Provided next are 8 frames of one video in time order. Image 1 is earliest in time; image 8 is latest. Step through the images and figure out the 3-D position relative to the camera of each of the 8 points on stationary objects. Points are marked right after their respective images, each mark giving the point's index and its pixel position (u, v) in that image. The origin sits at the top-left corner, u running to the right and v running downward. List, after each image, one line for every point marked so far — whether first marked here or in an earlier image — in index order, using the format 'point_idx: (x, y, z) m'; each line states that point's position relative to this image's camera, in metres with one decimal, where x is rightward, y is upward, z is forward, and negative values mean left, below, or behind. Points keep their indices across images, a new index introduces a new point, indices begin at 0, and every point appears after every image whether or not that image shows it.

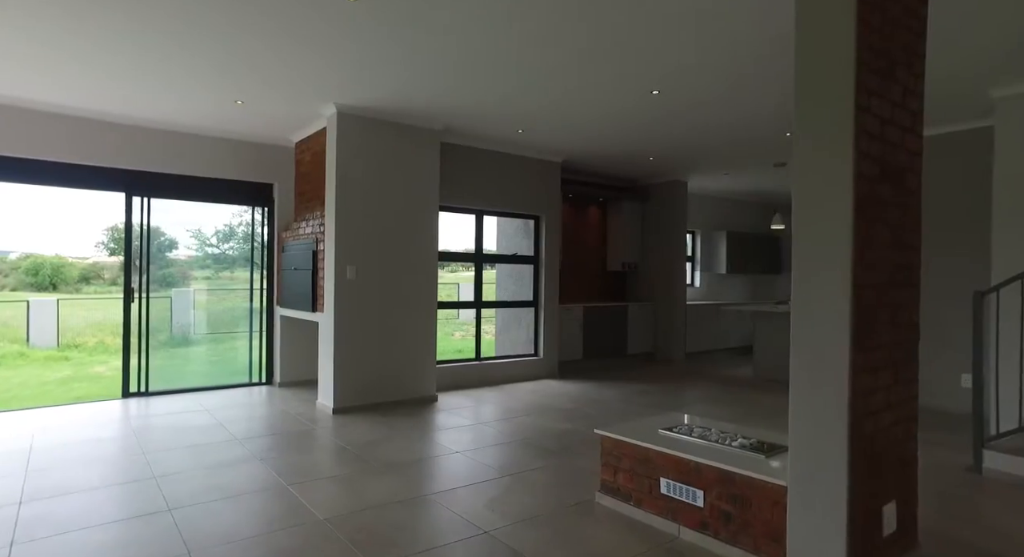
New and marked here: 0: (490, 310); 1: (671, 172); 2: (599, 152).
0: (-0.3, -0.4, +7.4) m
1: (+2.3, +1.6, +8.7) m
2: (+1.1, +1.6, +7.7) m
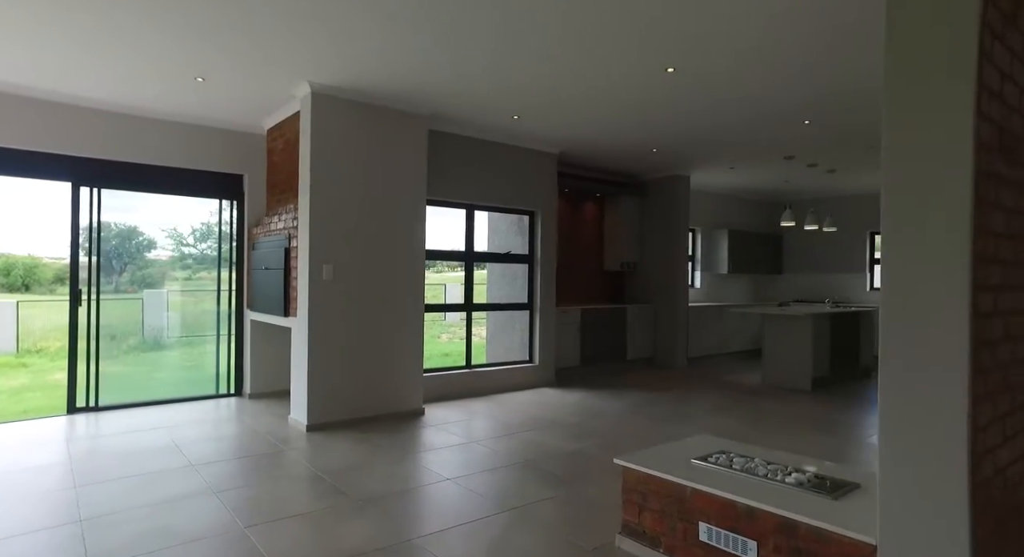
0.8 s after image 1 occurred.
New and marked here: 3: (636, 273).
0: (-0.4, -0.4, +6.9) m
1: (+2.2, +1.6, +8.2) m
2: (+1.1, +1.6, +7.2) m
3: (+1.9, +0.1, +9.0) m
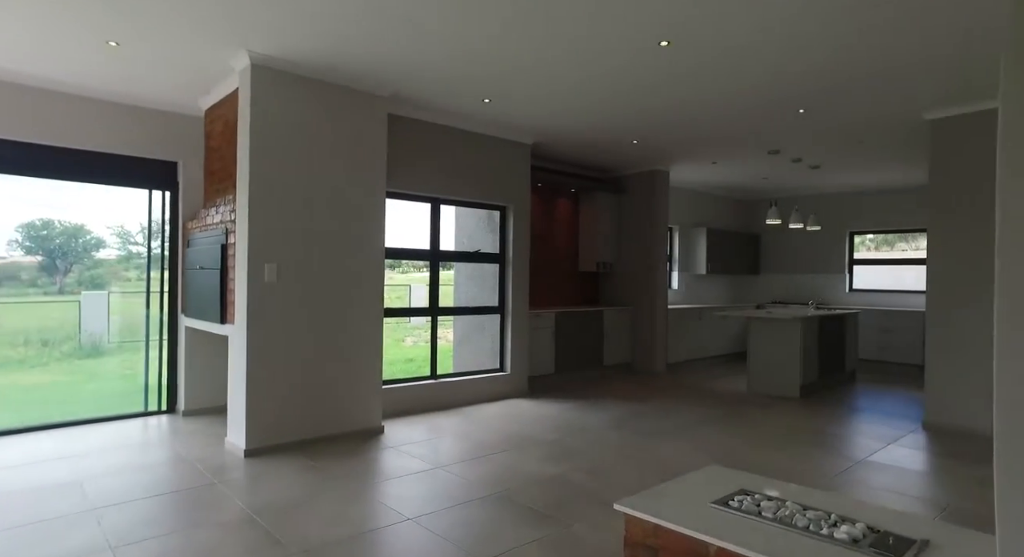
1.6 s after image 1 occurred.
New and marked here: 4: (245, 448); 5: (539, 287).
0: (-0.7, -0.4, +6.3) m
1: (+1.8, +1.6, +7.7) m
2: (+0.7, +1.6, +6.7) m
3: (+1.5, +0.1, +8.5) m
4: (-1.9, -1.2, +4.2) m
5: (+0.4, -0.1, +7.9) m
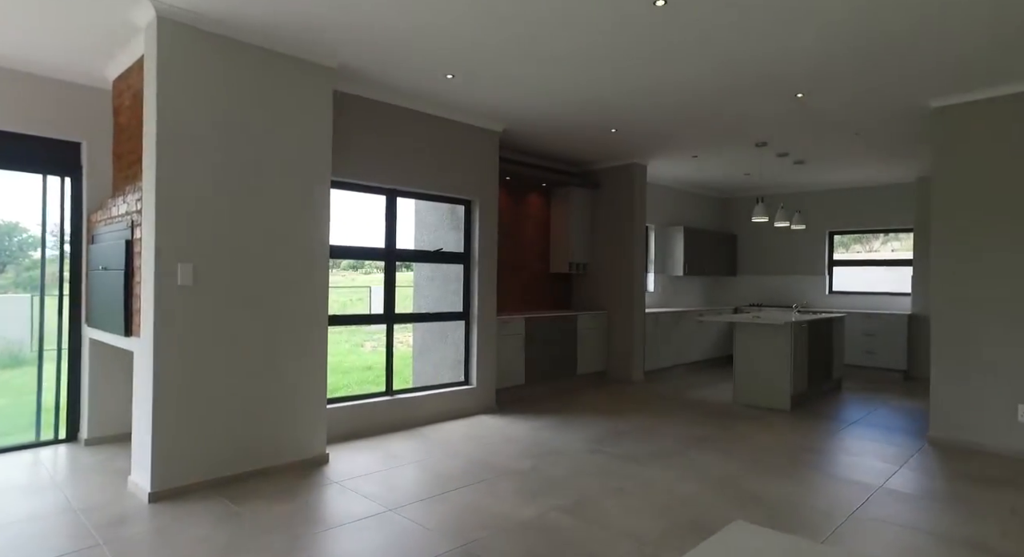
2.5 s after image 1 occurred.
0: (-1.0, -0.4, +5.6) m
1: (+1.4, +1.5, +7.2) m
2: (+0.4, +1.6, +6.0) m
3: (+1.0, 0.0, +7.9) m
4: (-2.1, -1.2, +3.4) m
5: (-0.1, -0.2, +7.2) m
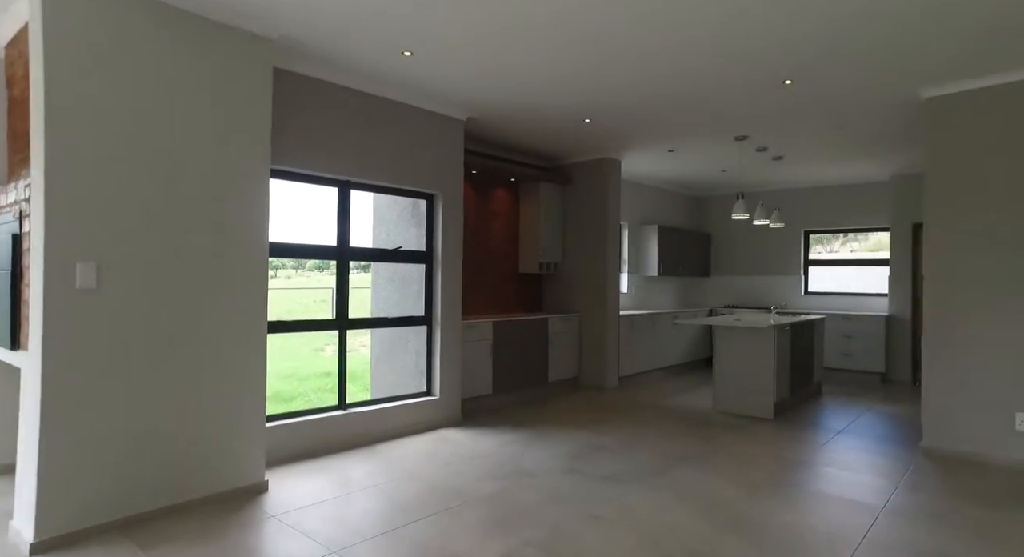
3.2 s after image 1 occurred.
0: (-1.3, -0.4, +5.0) m
1: (+1.0, +1.5, +6.8) m
2: (+0.1, +1.6, +5.6) m
3: (+0.6, 0.0, +7.5) m
4: (-2.3, -1.2, +2.9) m
5: (-0.4, -0.2, +6.8) m
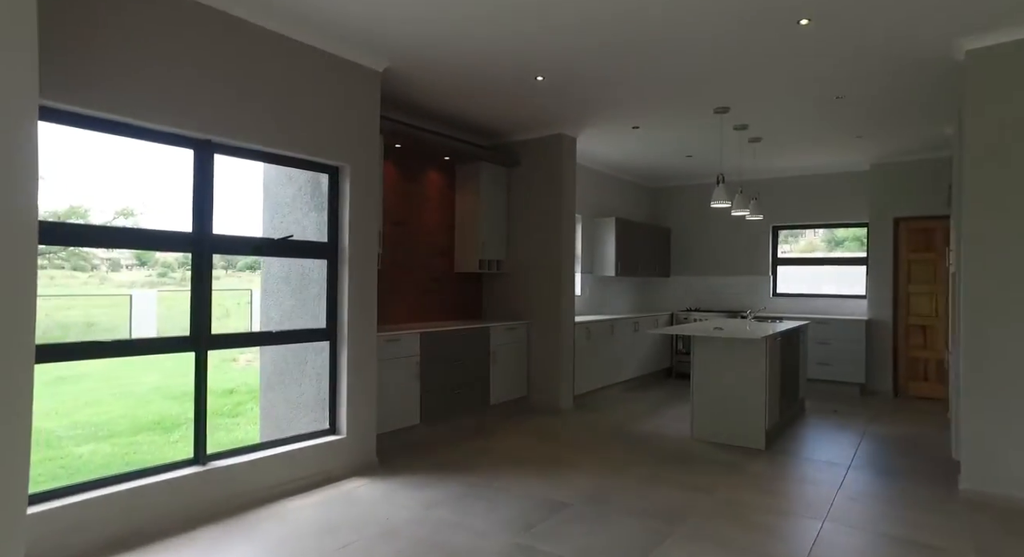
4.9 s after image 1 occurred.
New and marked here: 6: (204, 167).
0: (-1.7, -0.4, +3.7) m
1: (+0.4, +1.5, +5.6) m
2: (-0.4, +1.6, +4.4) m
3: (-0.1, 0.0, +6.3) m
4: (-2.5, -1.2, +1.4) m
5: (-1.0, -0.2, +5.5) m
6: (-1.8, +0.6, +3.5) m
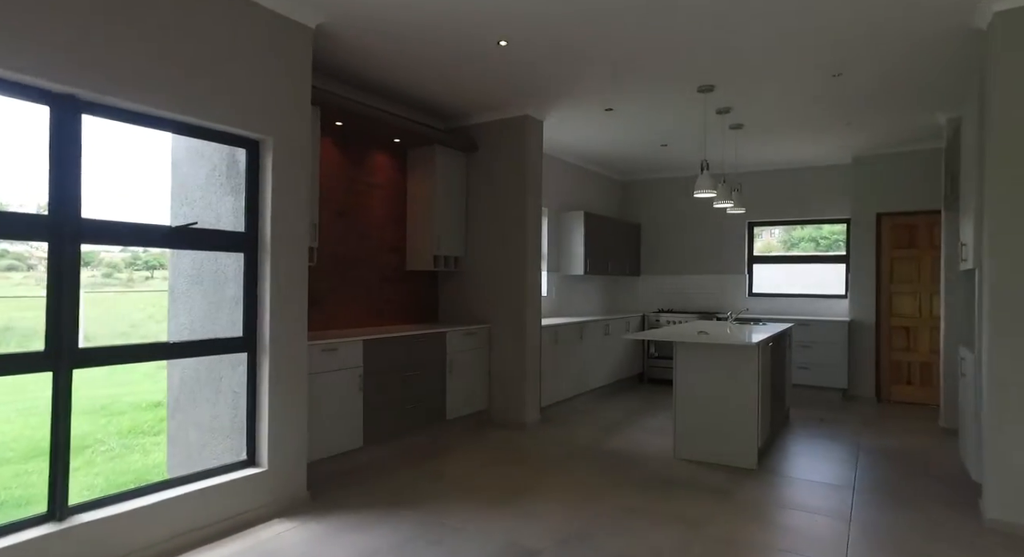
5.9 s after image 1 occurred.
0: (-1.9, -0.4, +2.9) m
1: (+0.1, +1.5, +5.0) m
2: (-0.7, +1.6, +3.7) m
3: (-0.5, 0.0, +5.6) m
4: (-2.5, -1.2, +0.6) m
5: (-1.4, -0.2, +4.7) m
6: (-2.0, +0.7, +2.7) m
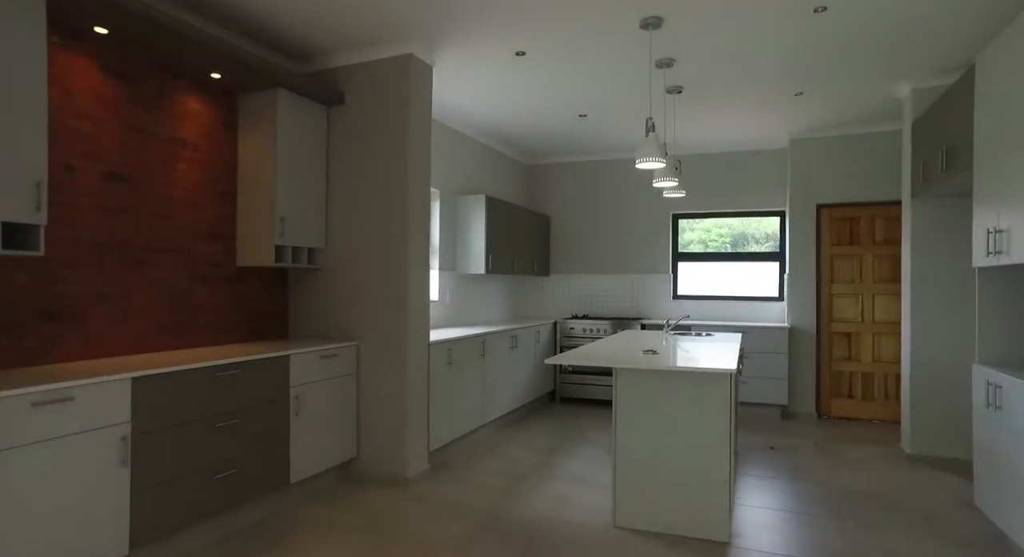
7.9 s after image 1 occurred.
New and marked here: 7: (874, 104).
0: (-2.3, -0.4, +1.2) m
1: (-0.7, +1.5, +3.6) m
2: (-1.2, +1.6, +2.1) m
3: (-1.4, 0.0, +4.1) m
4: (-2.5, -1.2, -1.2) m
5: (-2.1, -0.2, +3.1) m
6: (-2.3, +0.7, +1.0) m
7: (+2.9, +1.4, +4.8) m
